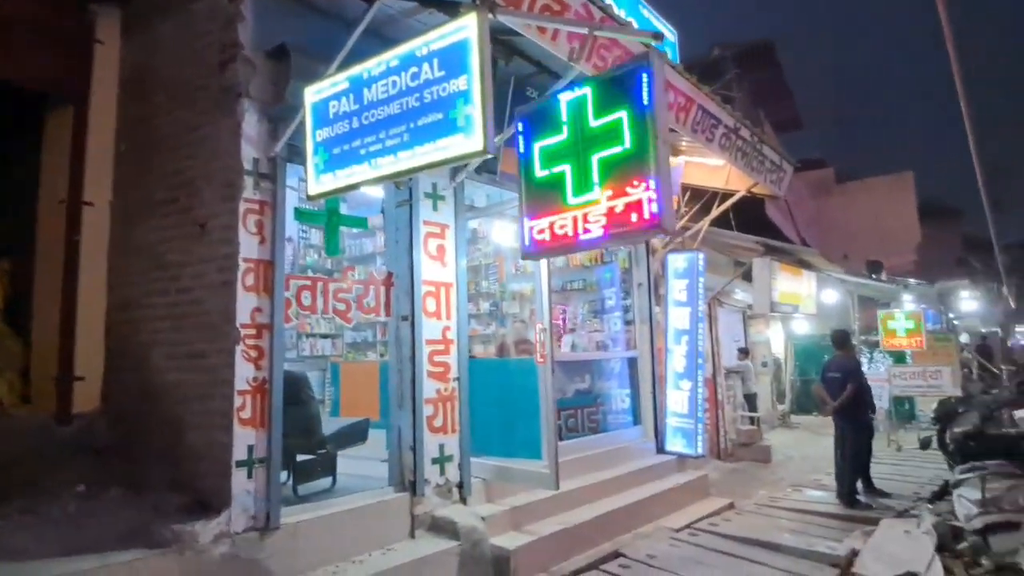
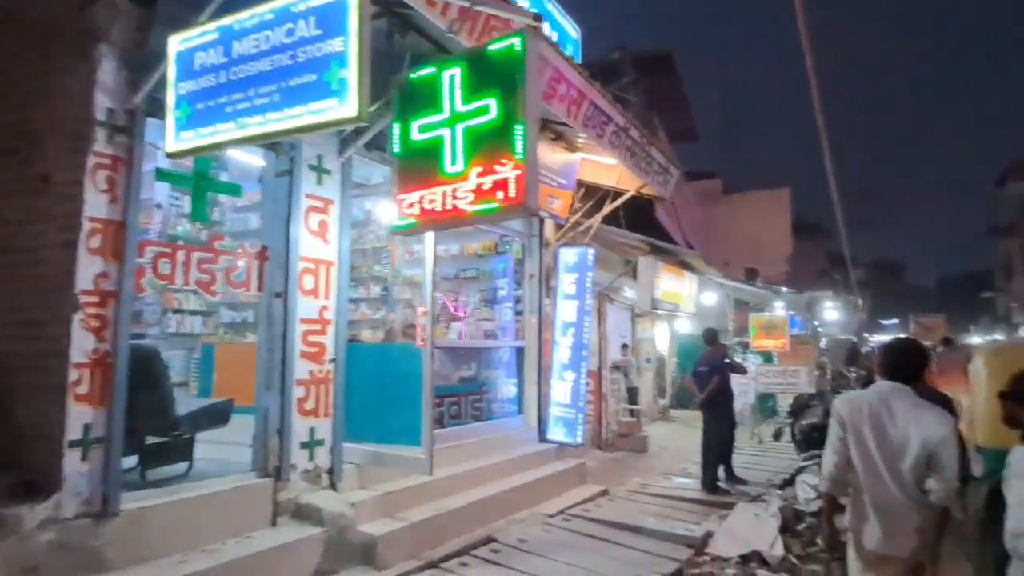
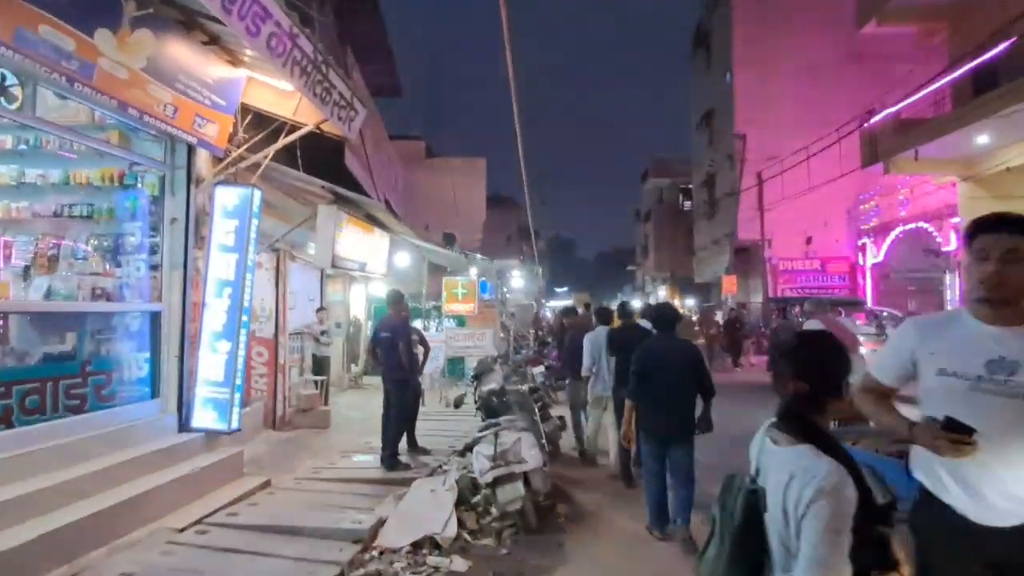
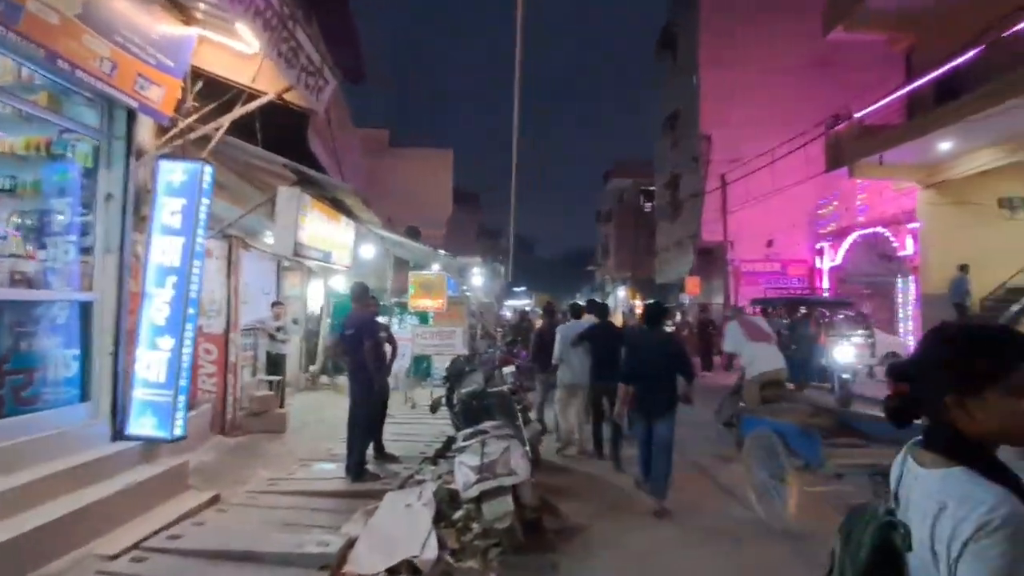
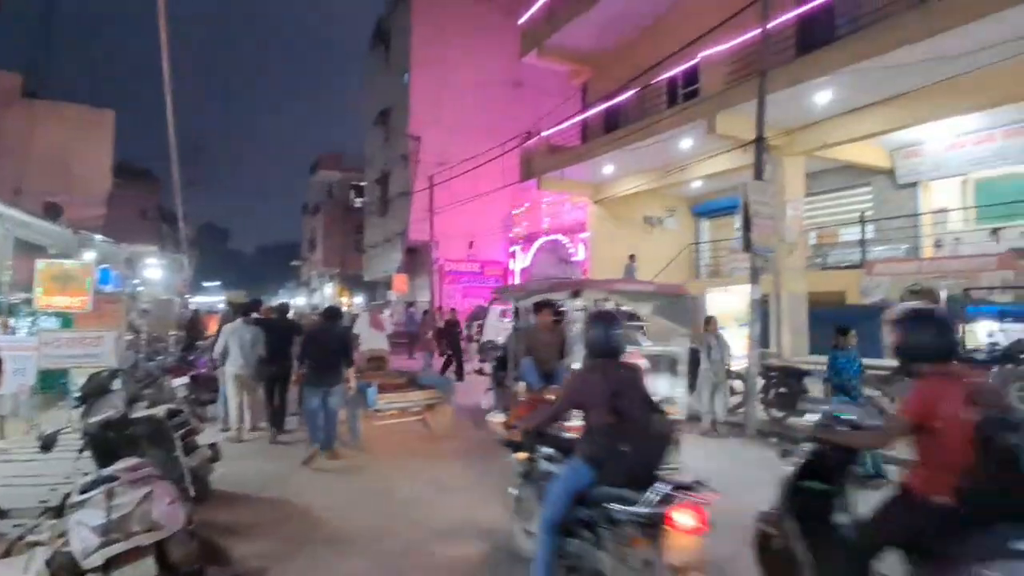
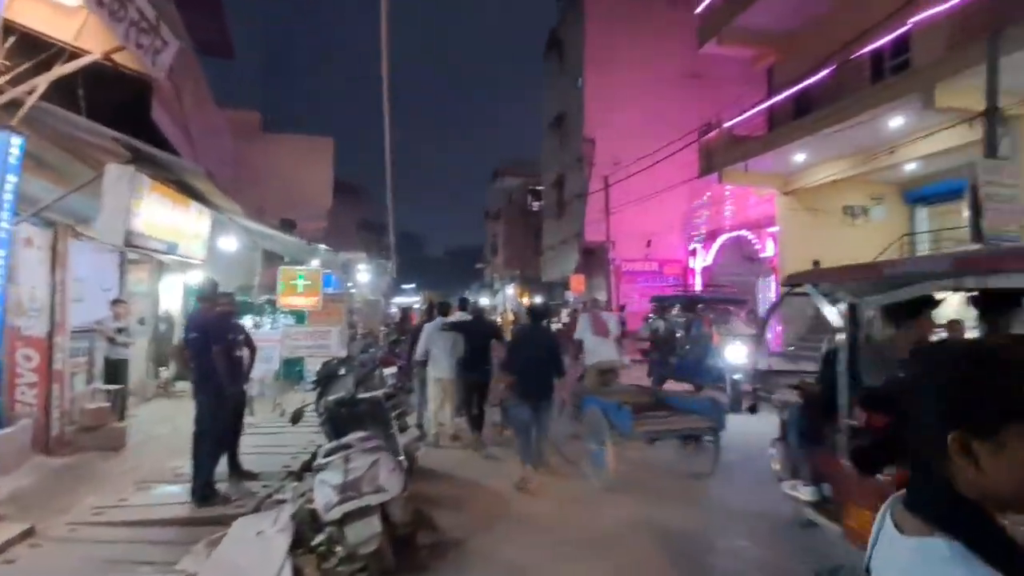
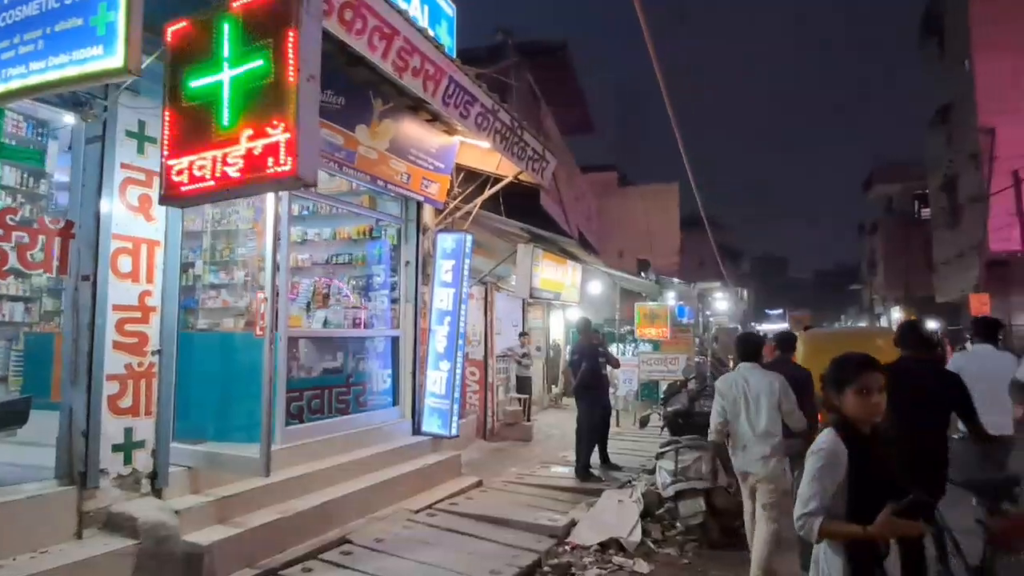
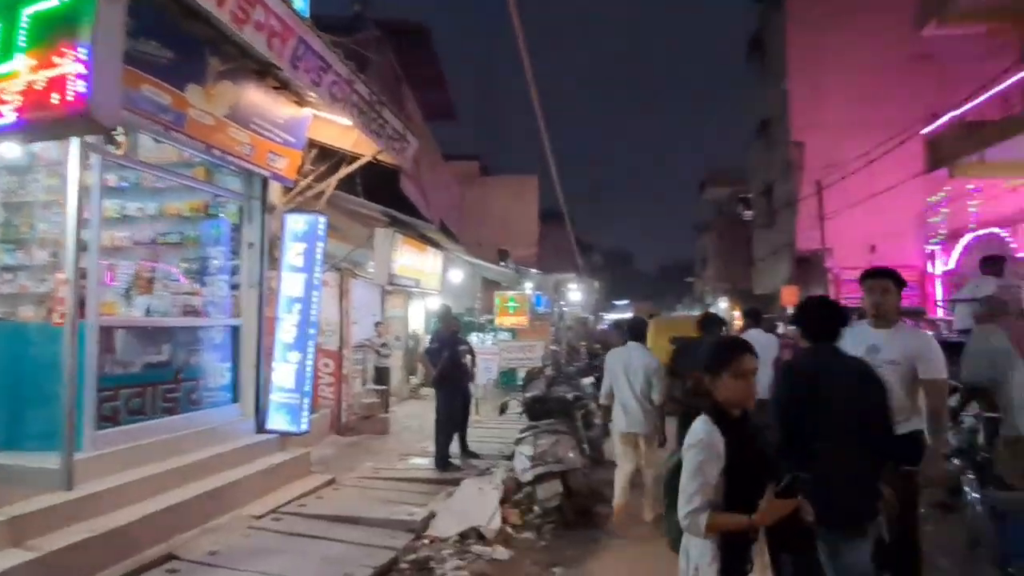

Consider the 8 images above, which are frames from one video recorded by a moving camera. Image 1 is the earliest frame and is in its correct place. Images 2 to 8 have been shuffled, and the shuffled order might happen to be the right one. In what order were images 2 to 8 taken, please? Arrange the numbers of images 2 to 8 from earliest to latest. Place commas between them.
2, 7, 8, 3, 4, 6, 5
